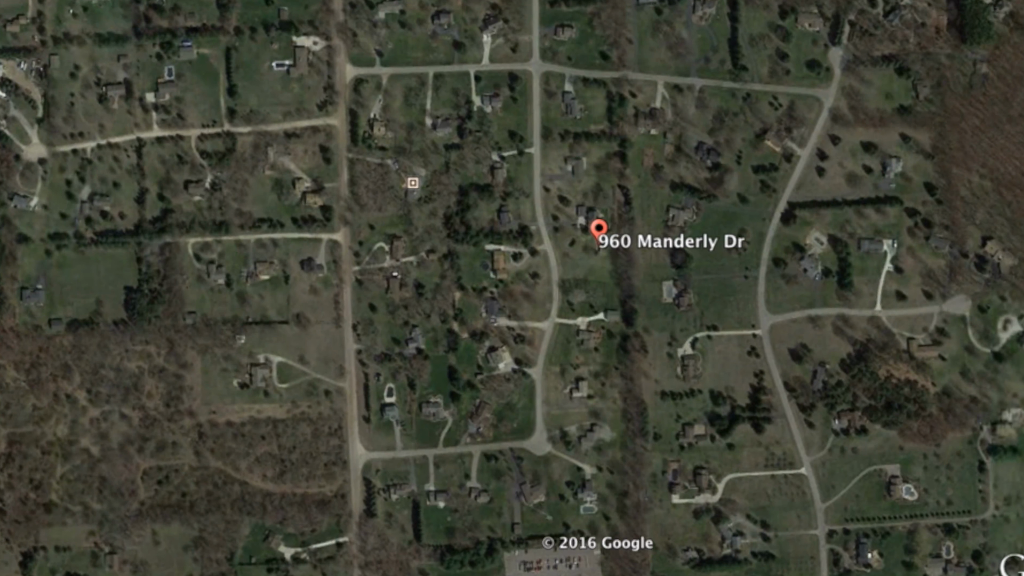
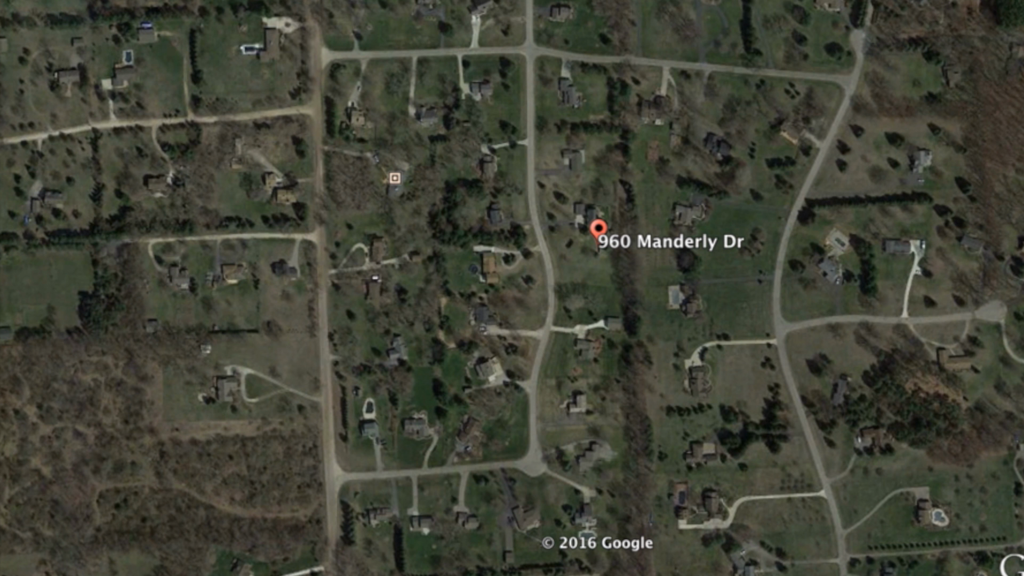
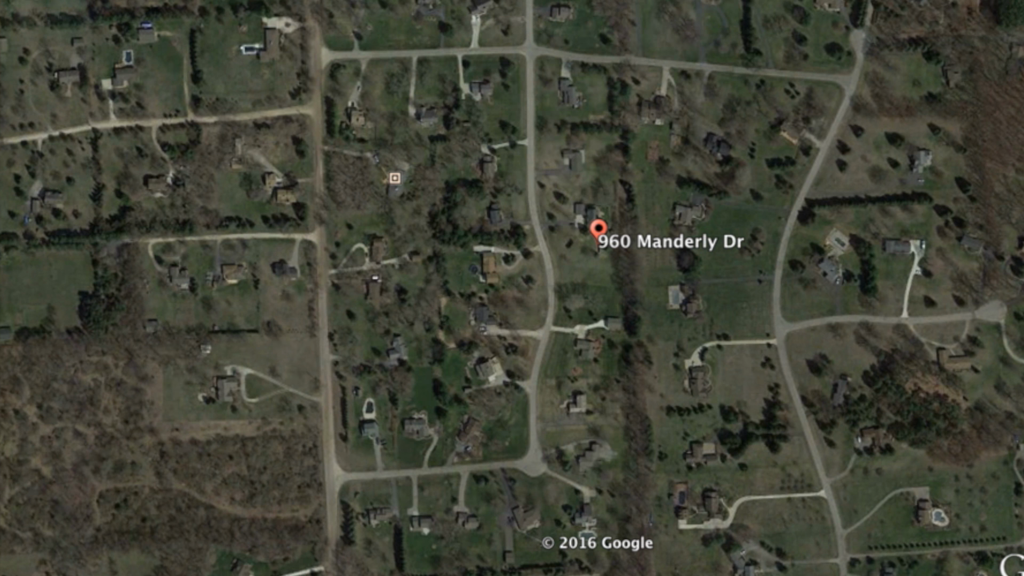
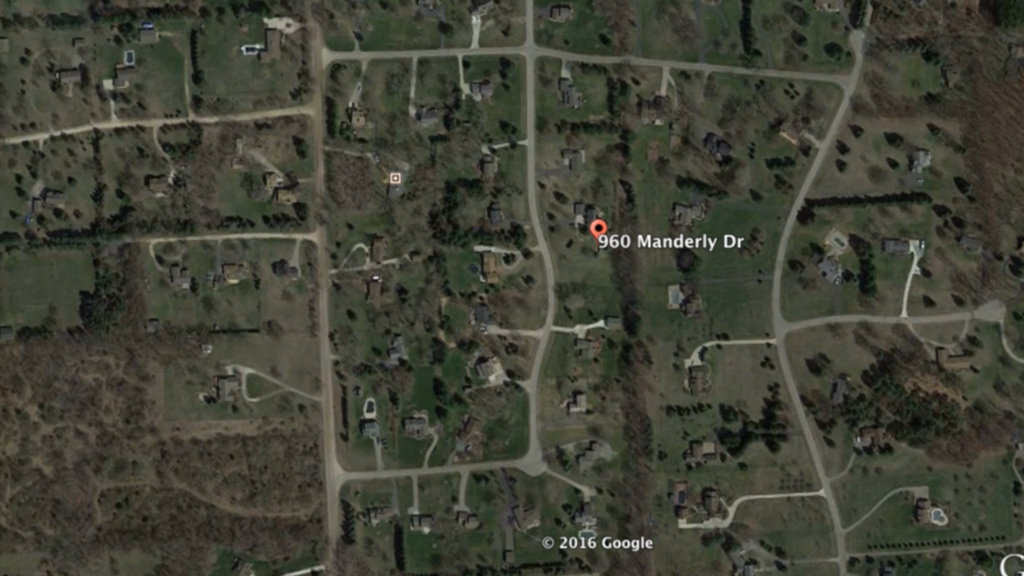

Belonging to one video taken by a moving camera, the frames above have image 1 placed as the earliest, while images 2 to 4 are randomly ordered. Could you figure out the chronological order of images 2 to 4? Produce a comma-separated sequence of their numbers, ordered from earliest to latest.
4, 2, 3
